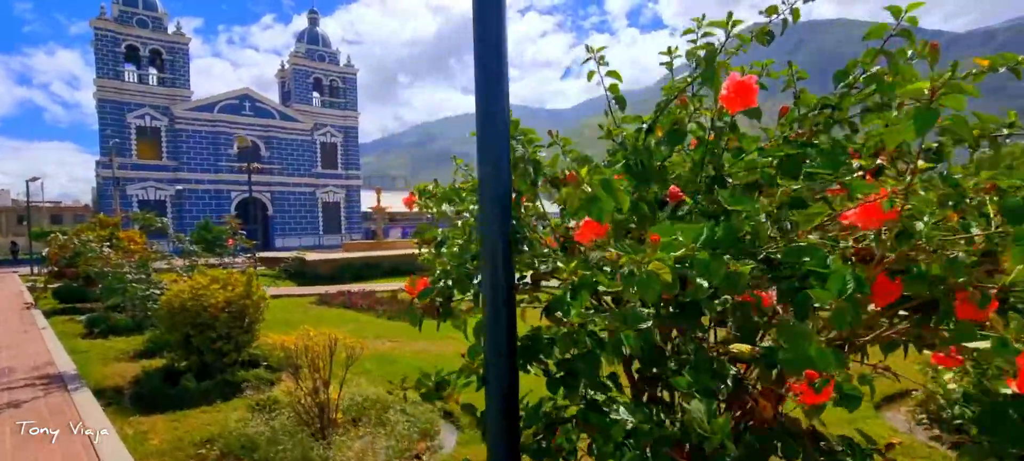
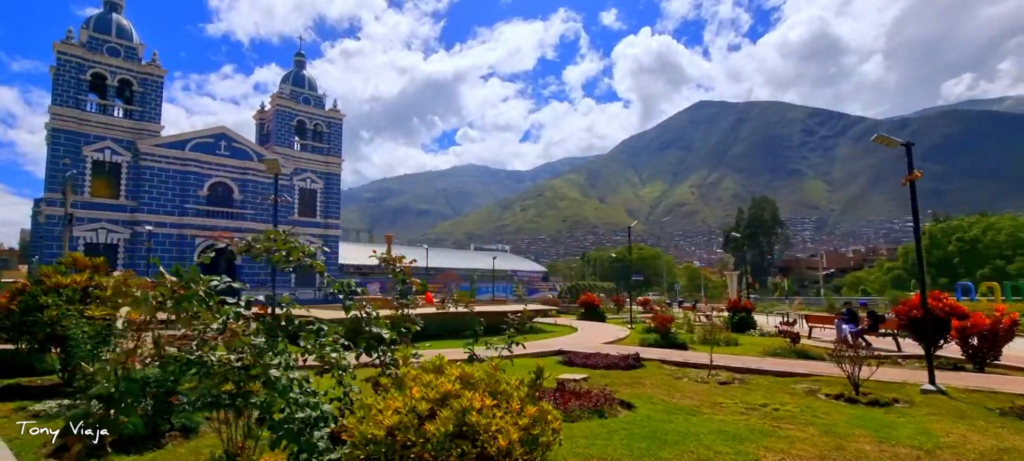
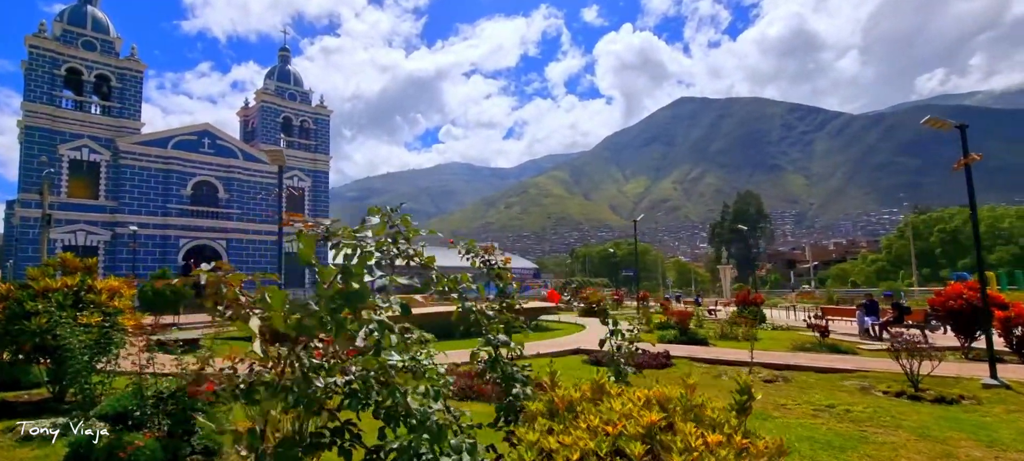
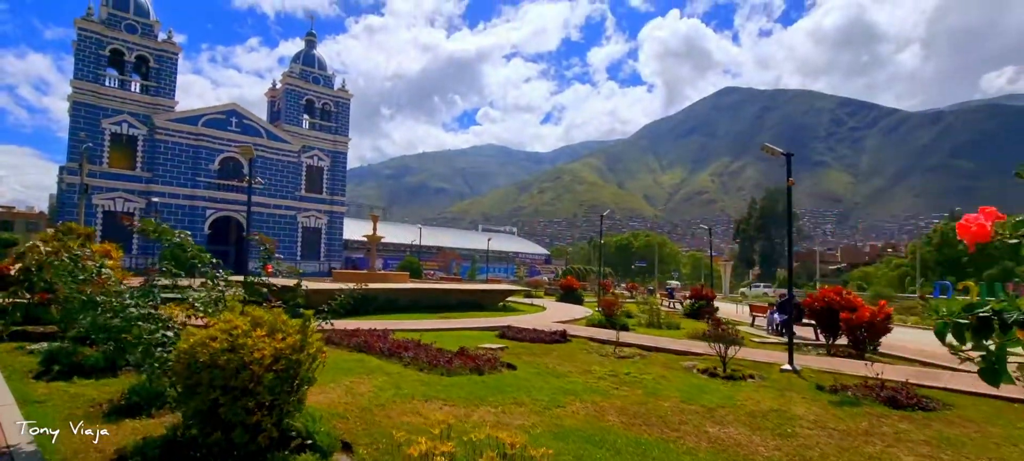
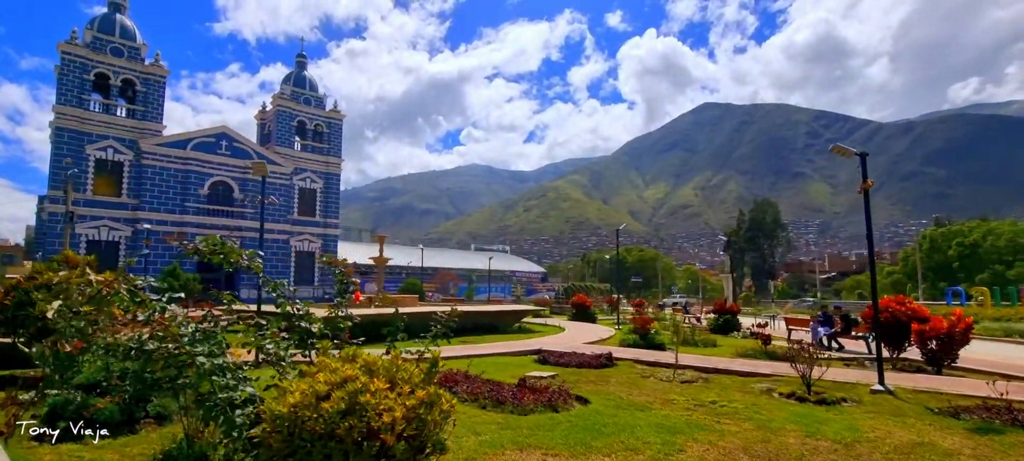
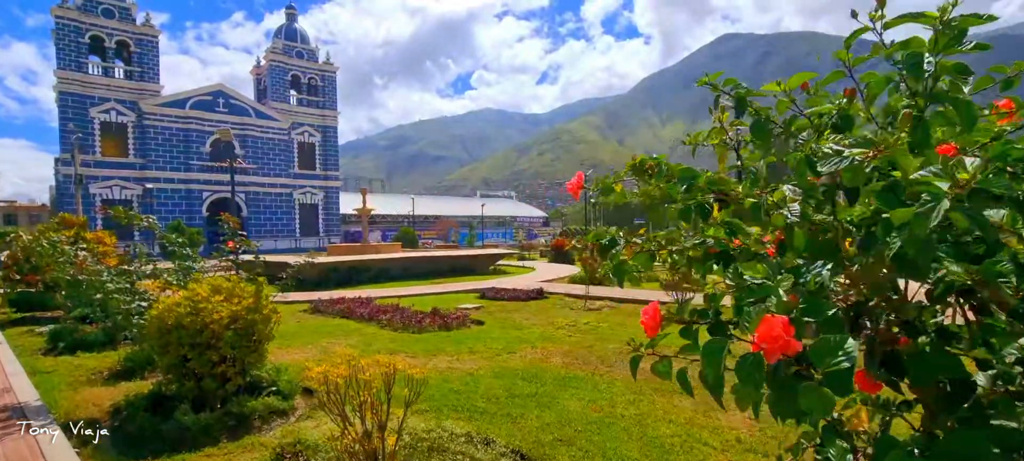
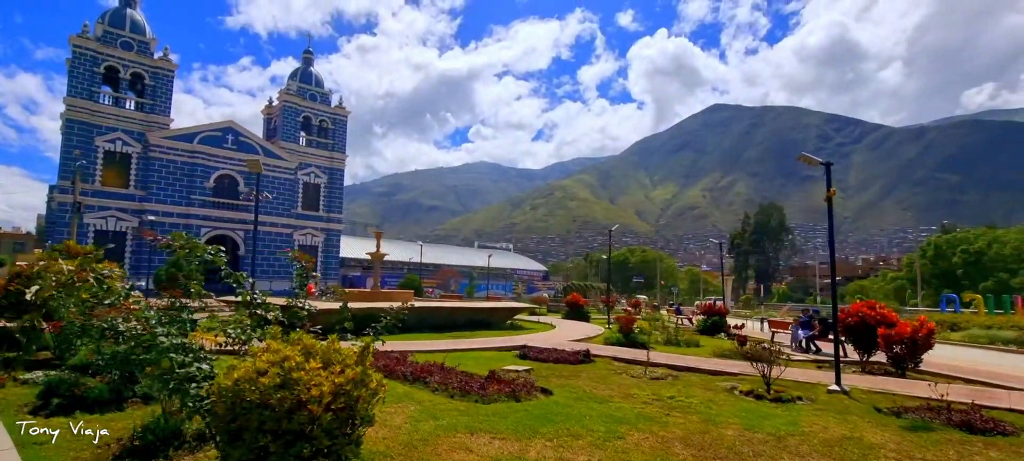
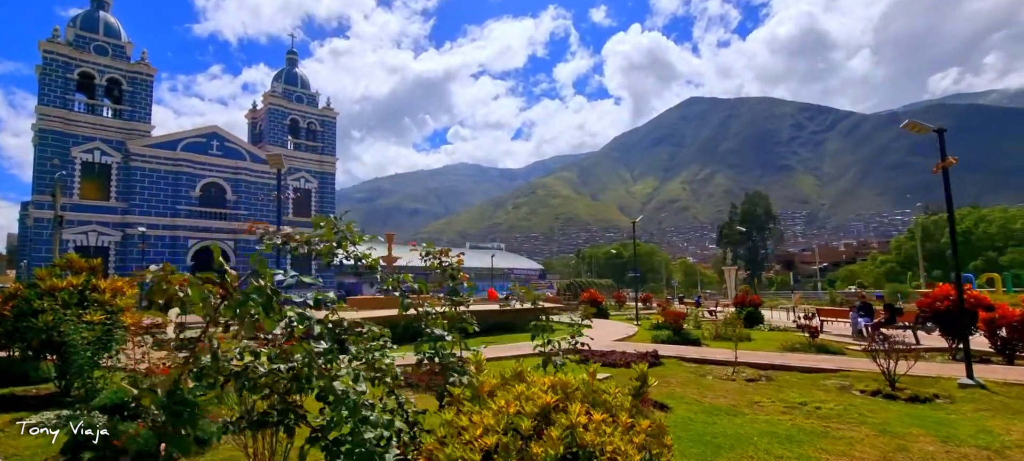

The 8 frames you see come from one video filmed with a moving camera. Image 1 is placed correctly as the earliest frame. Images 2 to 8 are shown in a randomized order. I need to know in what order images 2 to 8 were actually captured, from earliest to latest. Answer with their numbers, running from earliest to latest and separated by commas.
6, 4, 7, 5, 2, 8, 3
